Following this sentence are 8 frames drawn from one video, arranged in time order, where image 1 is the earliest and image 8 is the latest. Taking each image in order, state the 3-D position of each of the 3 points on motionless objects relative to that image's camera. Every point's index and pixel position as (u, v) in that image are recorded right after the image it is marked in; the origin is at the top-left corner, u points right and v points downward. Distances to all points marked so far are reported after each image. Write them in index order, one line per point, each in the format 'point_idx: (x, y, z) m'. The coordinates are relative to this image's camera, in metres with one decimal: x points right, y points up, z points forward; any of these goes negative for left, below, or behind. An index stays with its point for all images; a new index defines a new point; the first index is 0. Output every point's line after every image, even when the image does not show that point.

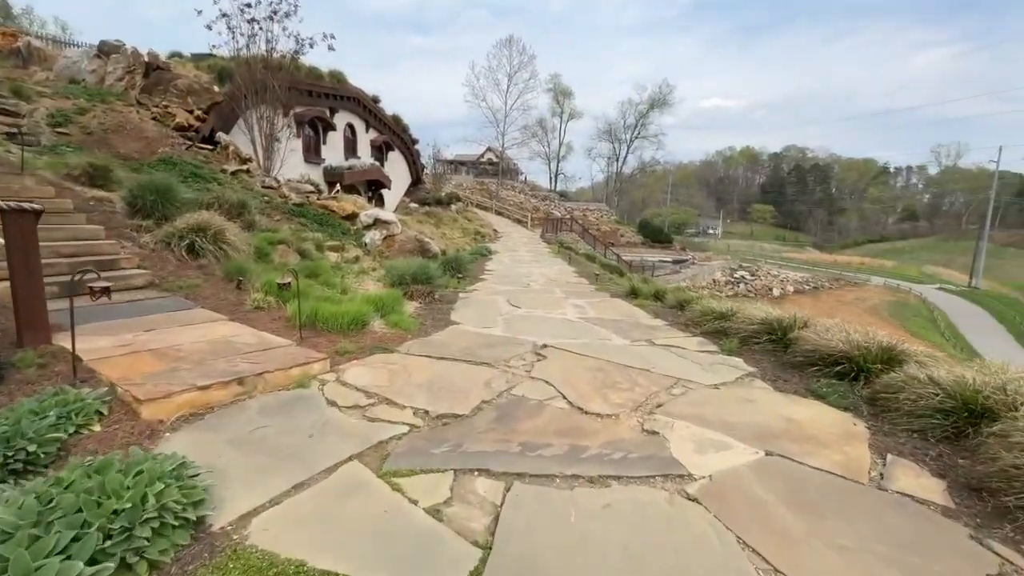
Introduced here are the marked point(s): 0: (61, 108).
0: (-9.6, +3.8, +9.9) m
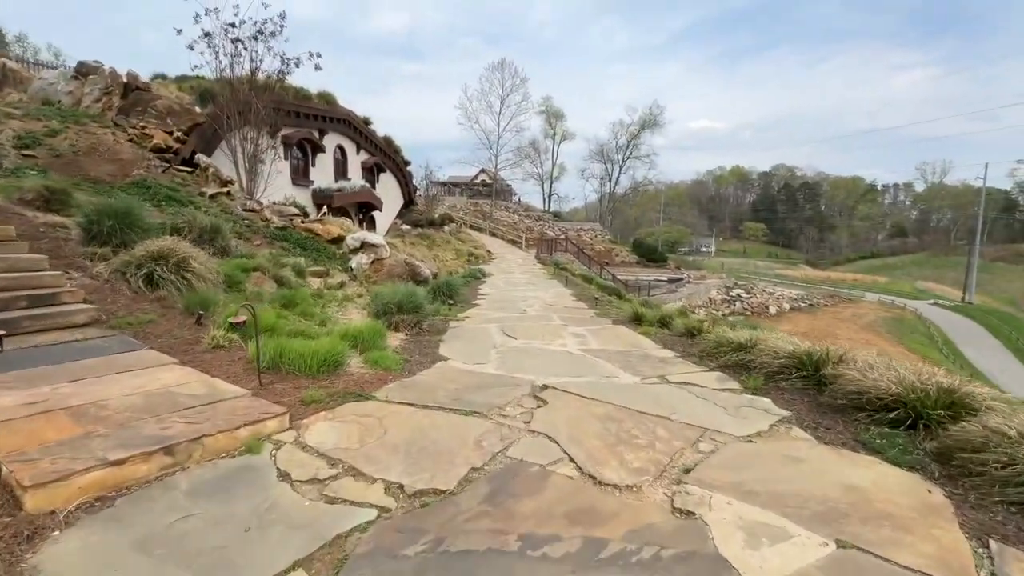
0: (-9.8, +3.2, +9.5) m
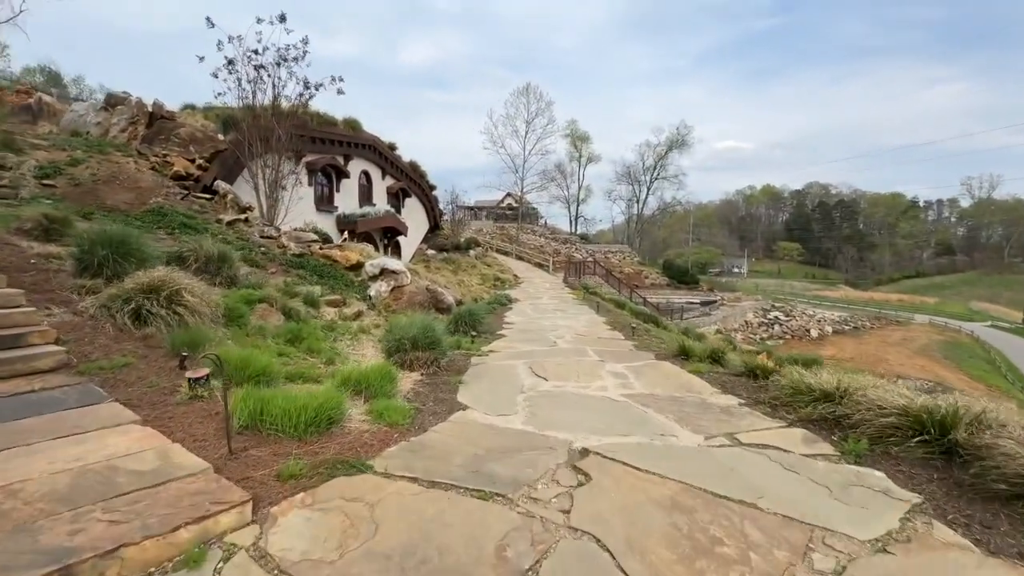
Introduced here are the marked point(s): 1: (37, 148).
0: (-9.2, +2.6, +9.4) m
1: (-9.8, +2.9, +9.7) m
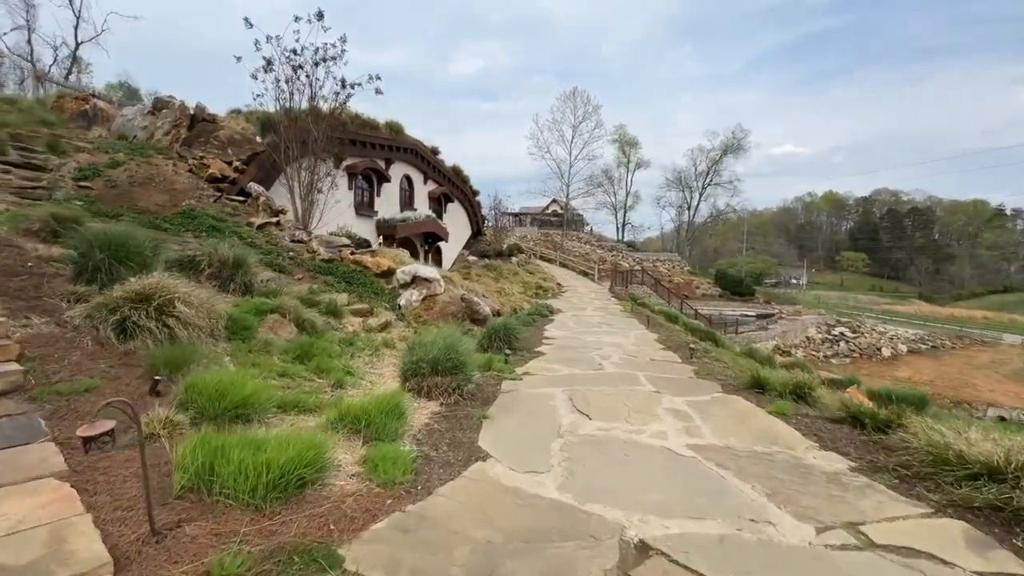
0: (-8.4, +2.5, +9.4) m
1: (-8.9, +2.8, +9.7) m
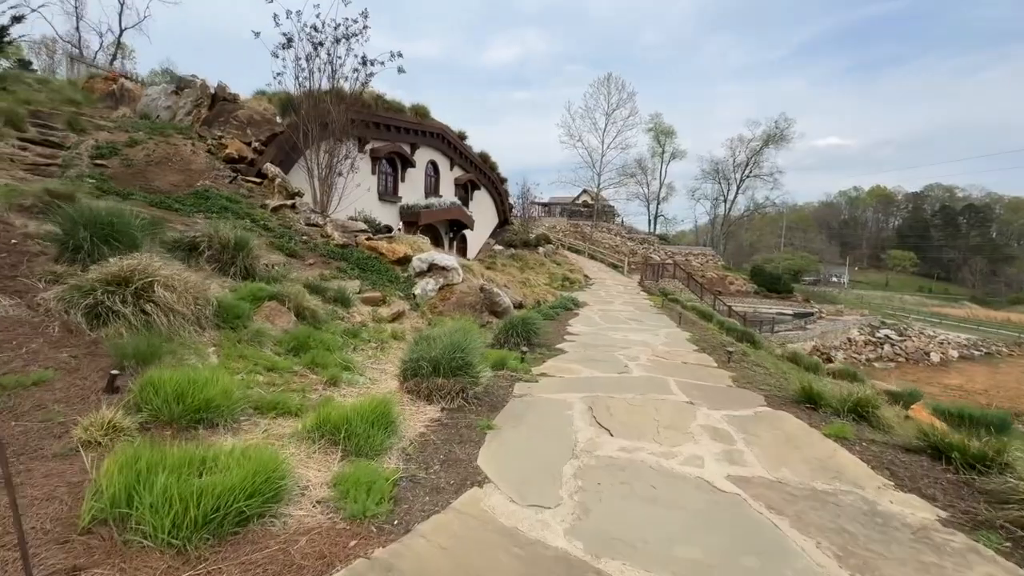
0: (-7.9, +2.9, +9.3) m
1: (-8.4, +3.3, +9.6) m
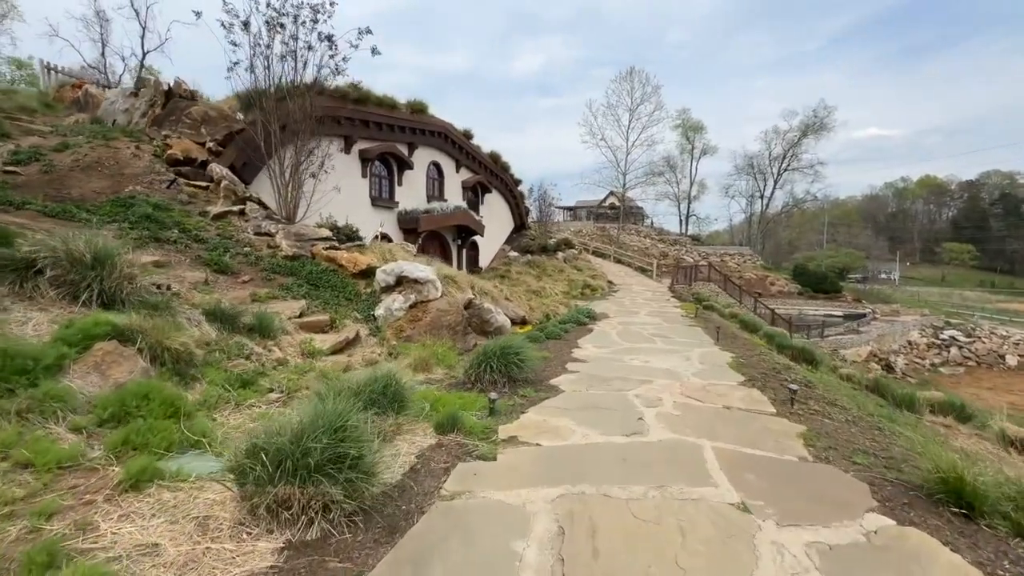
0: (-8.1, +2.5, +8.1) m
1: (-8.6, +2.8, +8.4) m
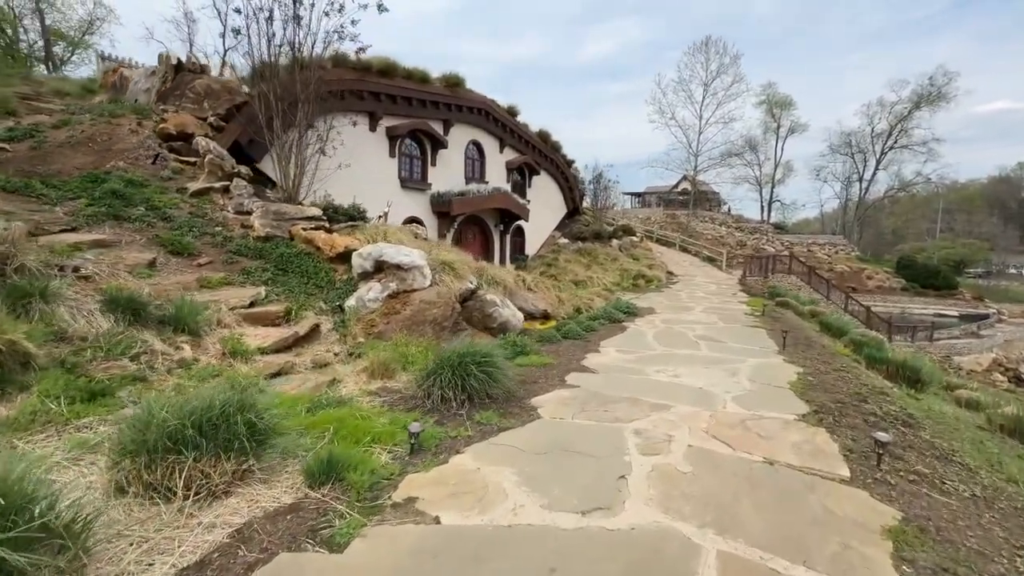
0: (-7.9, +2.8, +7.9) m
1: (-8.3, +3.1, +8.3) m
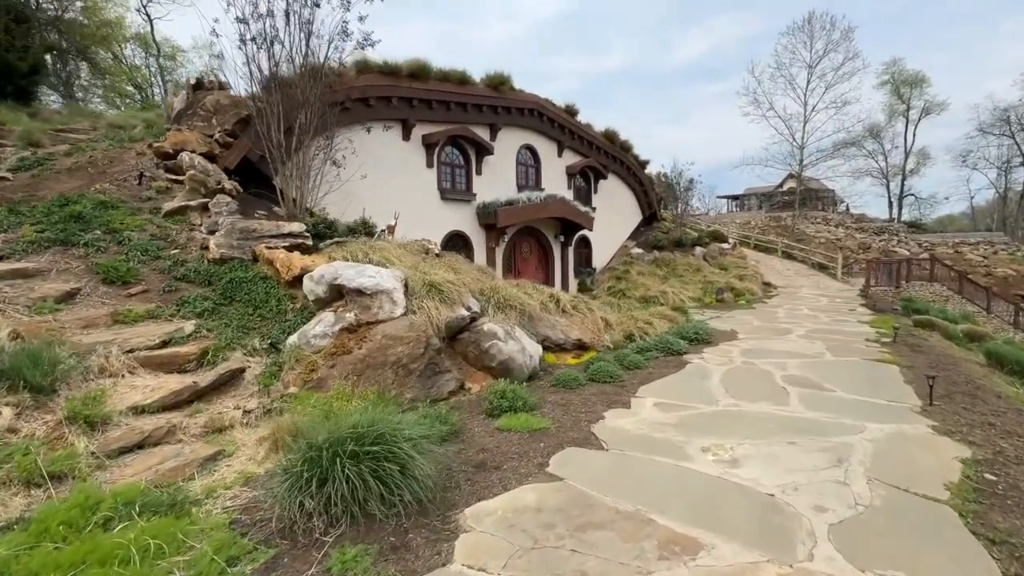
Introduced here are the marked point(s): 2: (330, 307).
0: (-7.5, +2.3, +7.8) m
1: (-7.8, +2.6, +8.4) m
2: (-1.8, -0.2, +4.8) m
